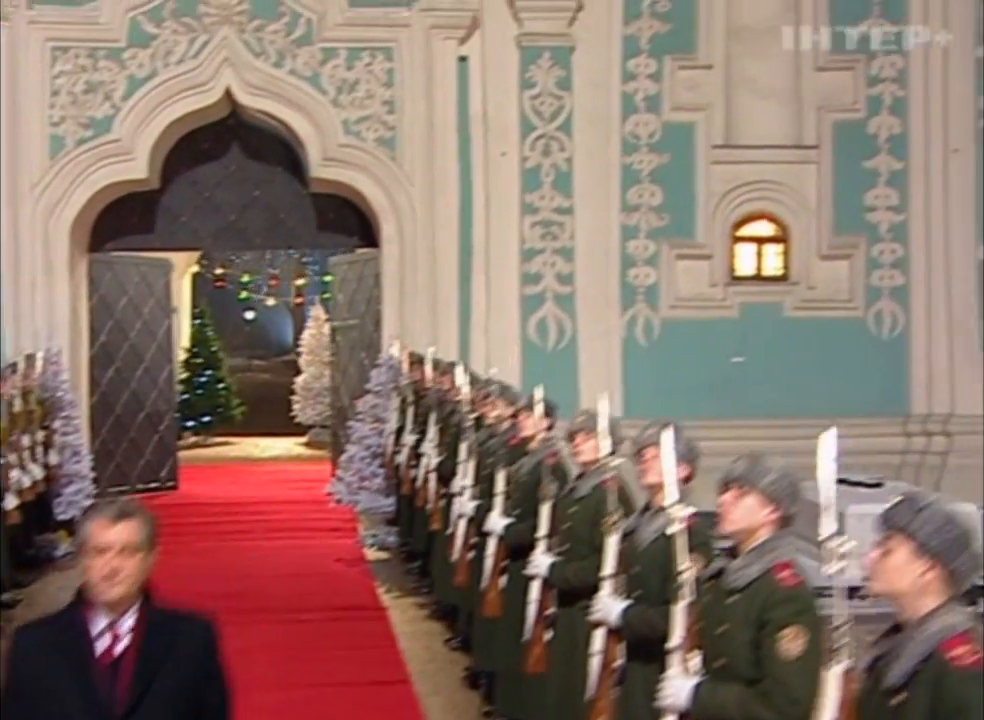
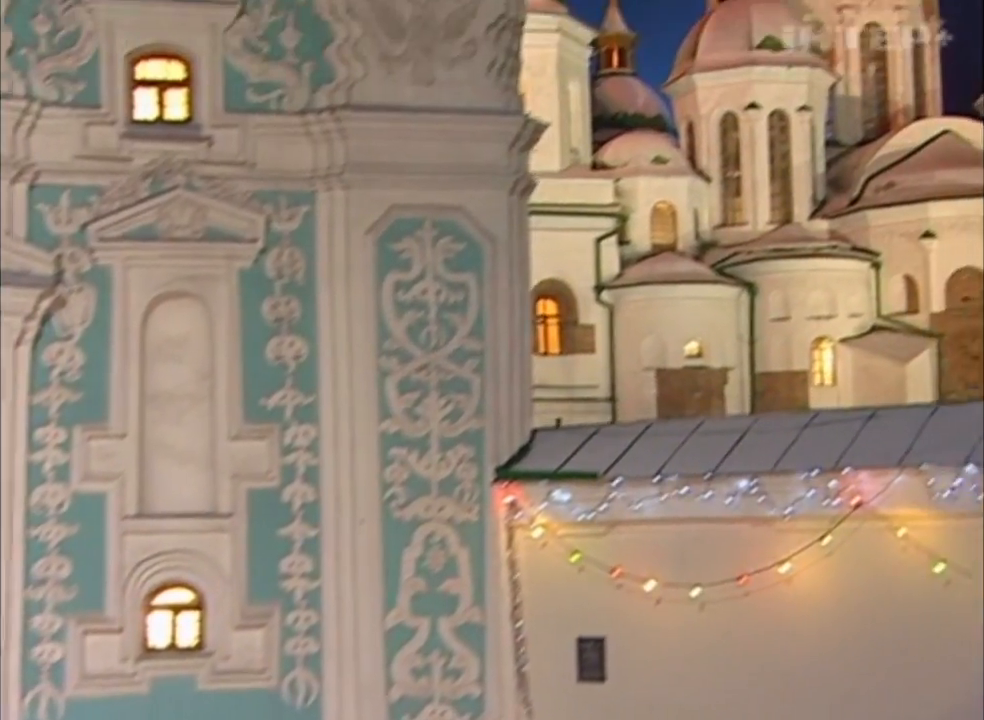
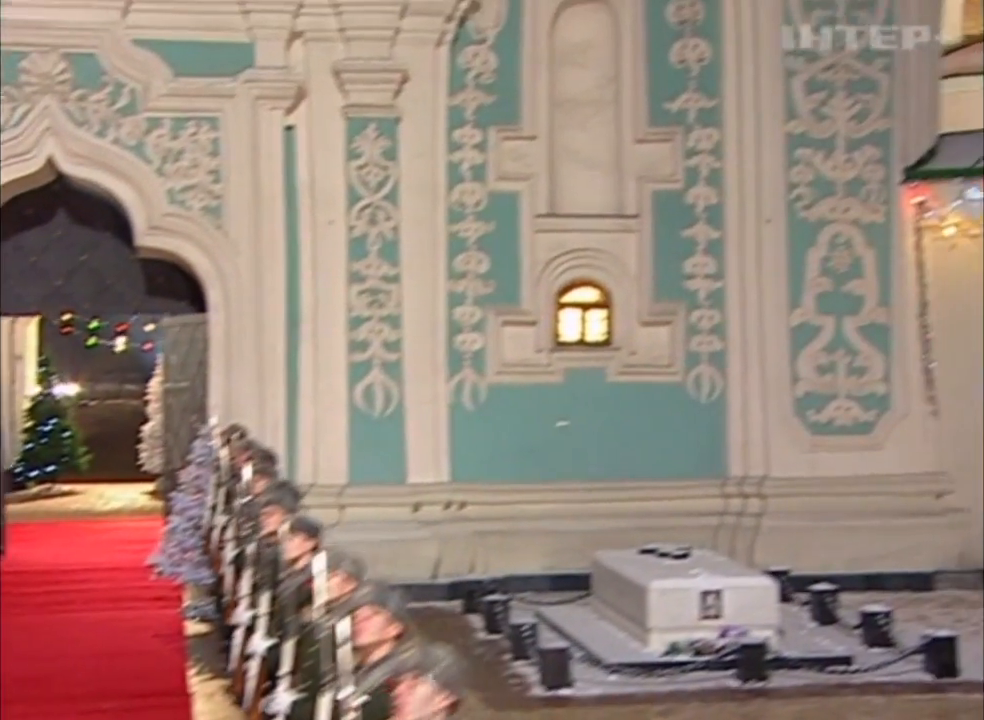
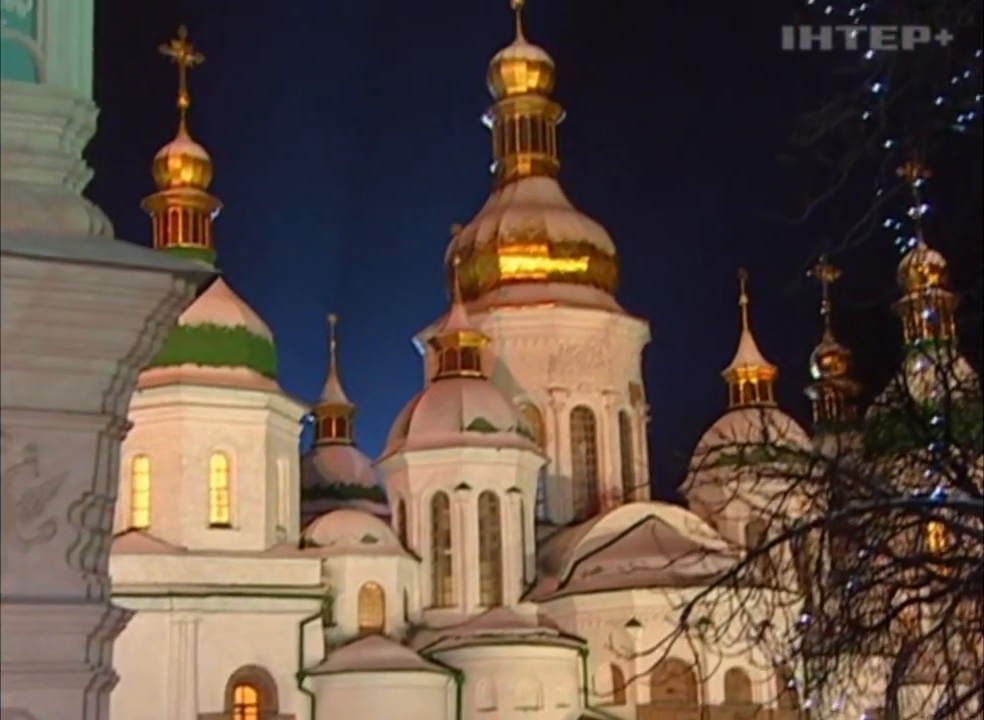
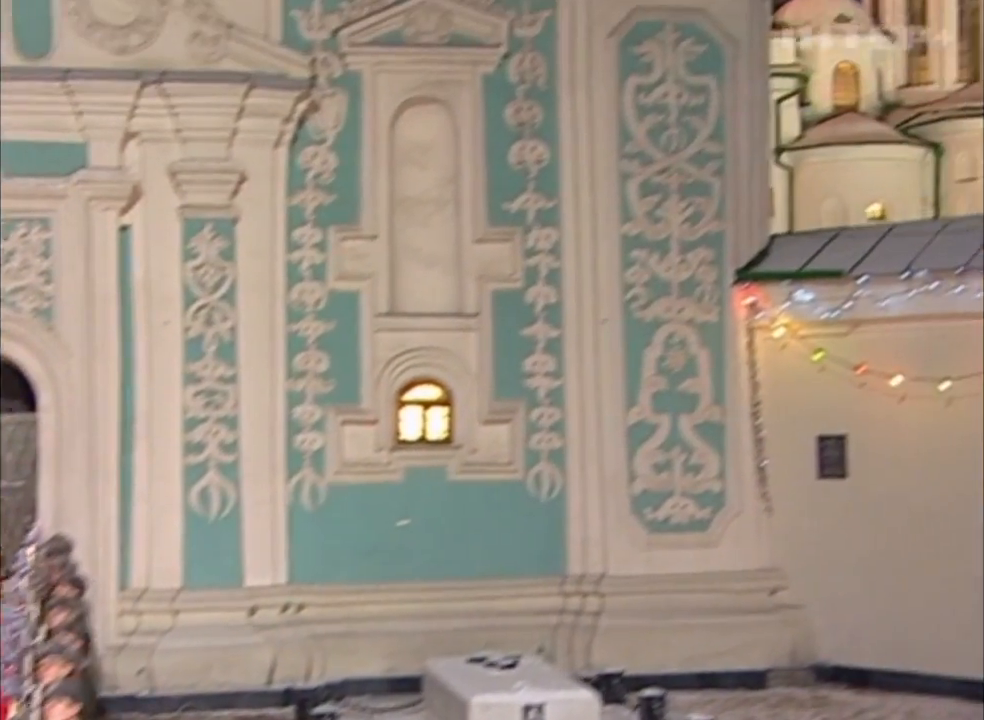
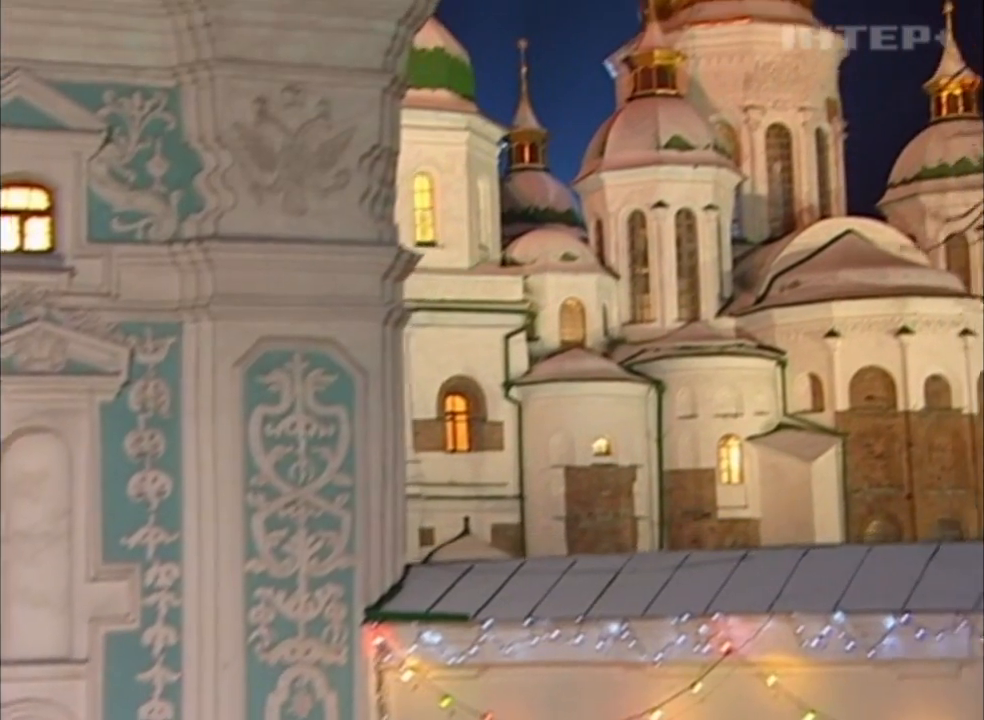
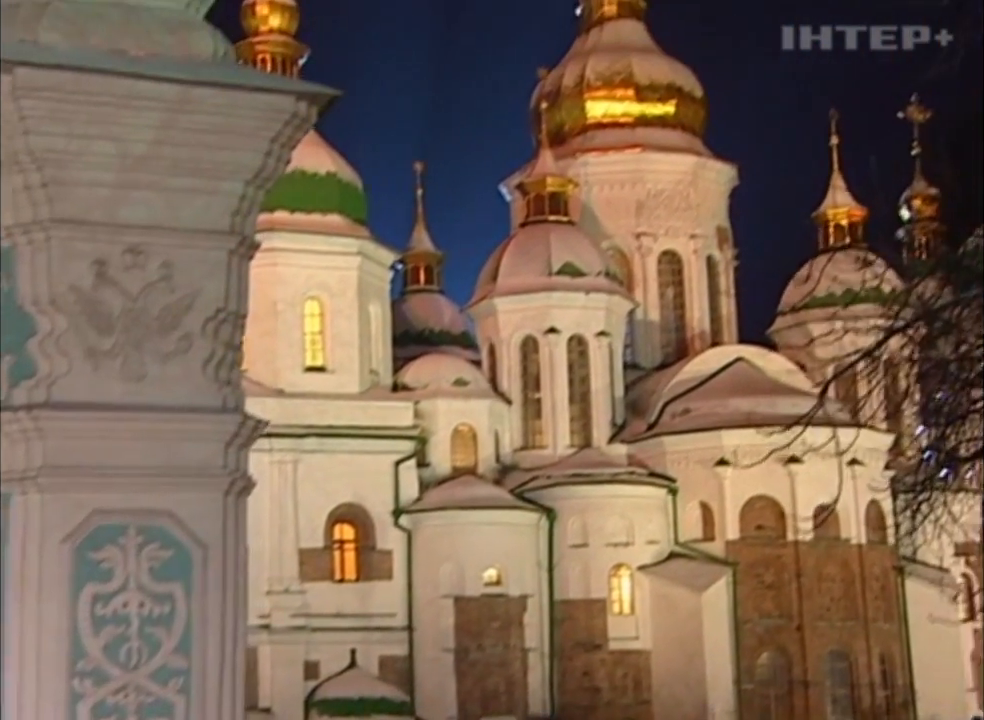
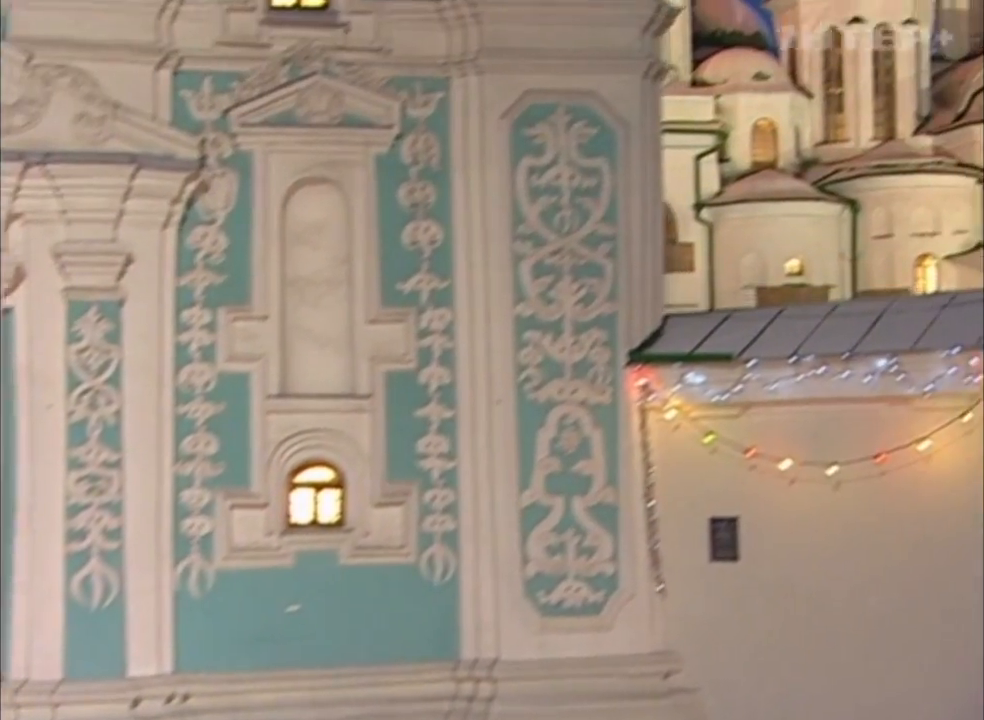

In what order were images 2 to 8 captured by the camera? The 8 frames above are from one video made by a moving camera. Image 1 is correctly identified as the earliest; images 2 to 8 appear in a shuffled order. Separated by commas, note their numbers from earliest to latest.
3, 5, 8, 2, 6, 7, 4
